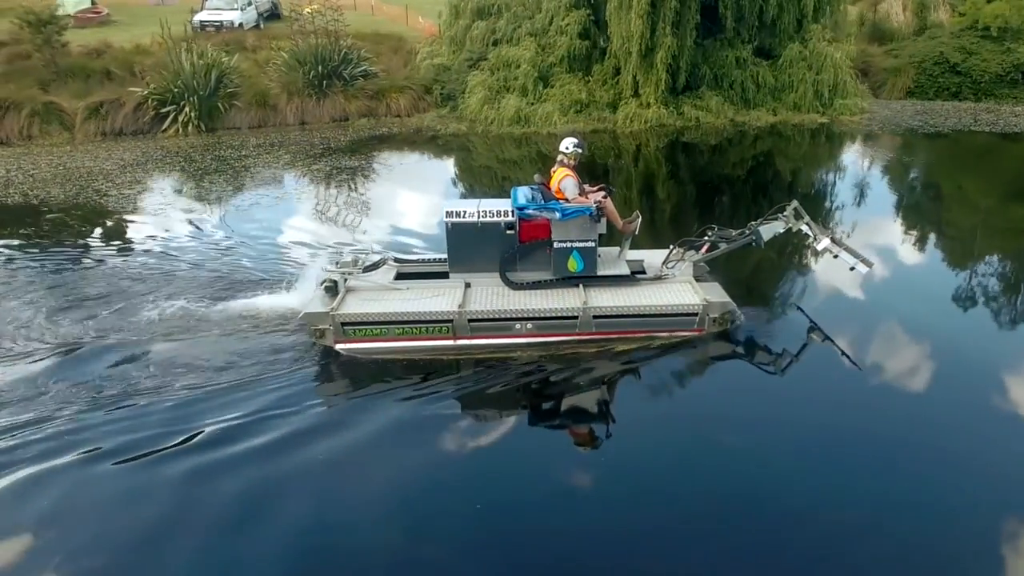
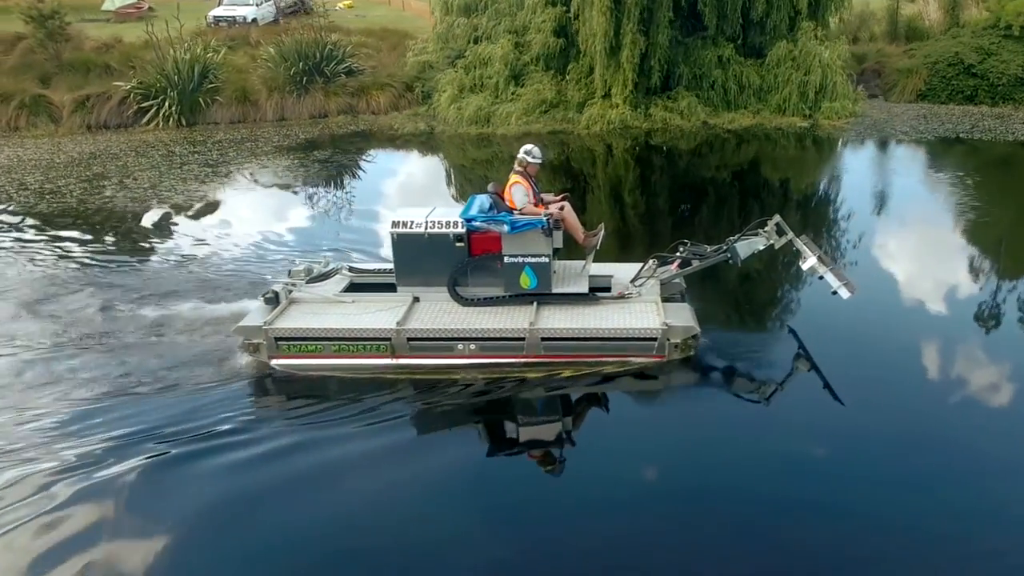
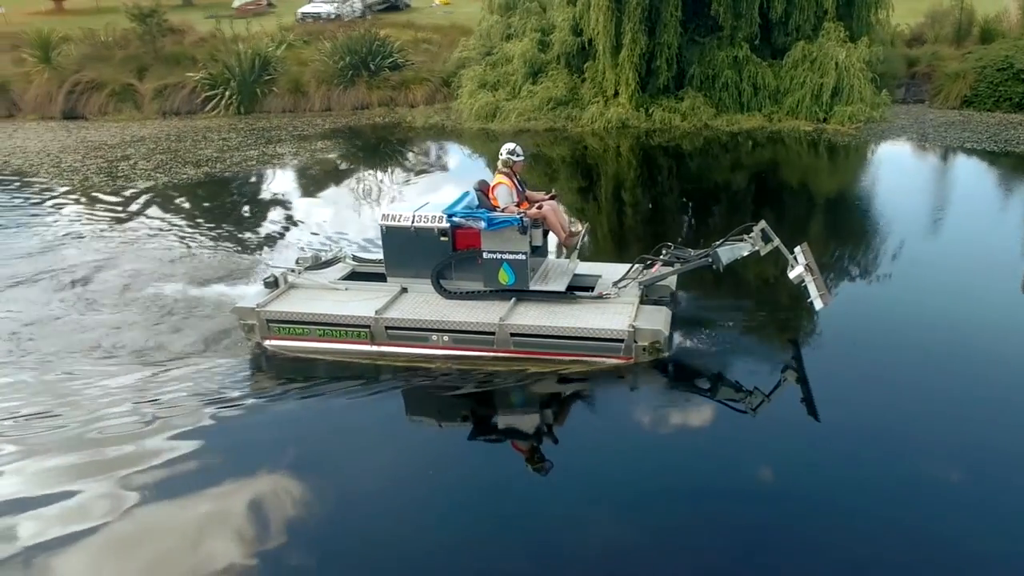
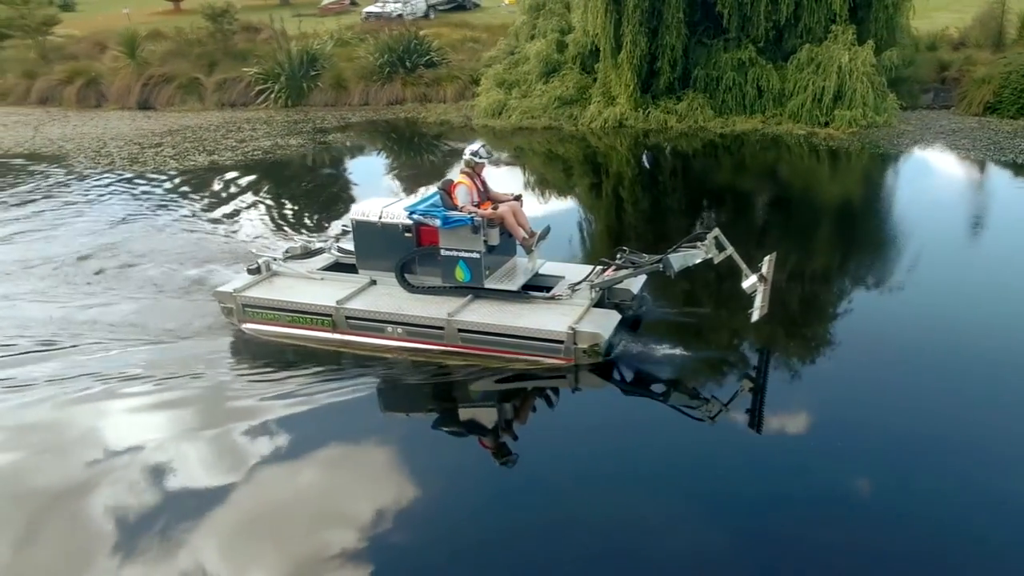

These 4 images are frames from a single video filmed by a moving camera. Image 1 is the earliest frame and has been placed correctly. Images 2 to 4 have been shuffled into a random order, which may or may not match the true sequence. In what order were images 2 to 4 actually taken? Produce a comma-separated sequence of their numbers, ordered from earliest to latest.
2, 3, 4
